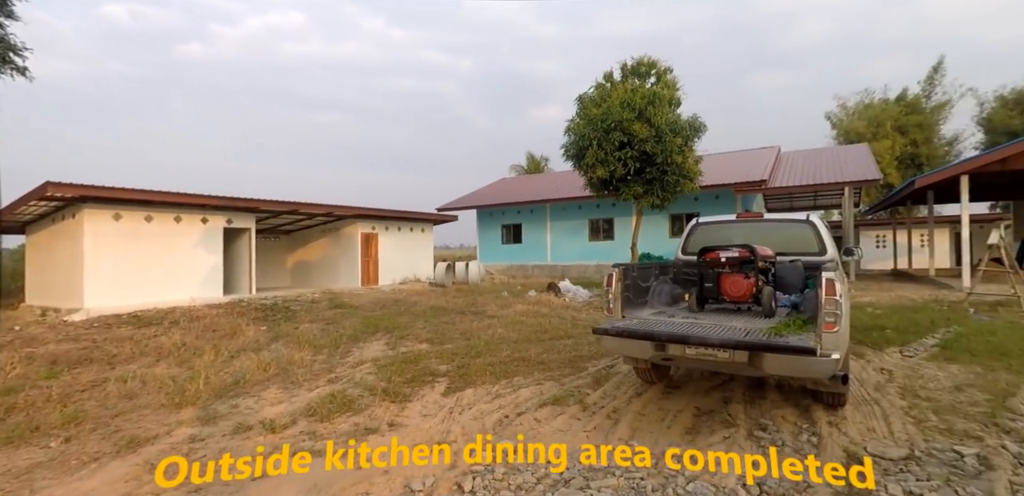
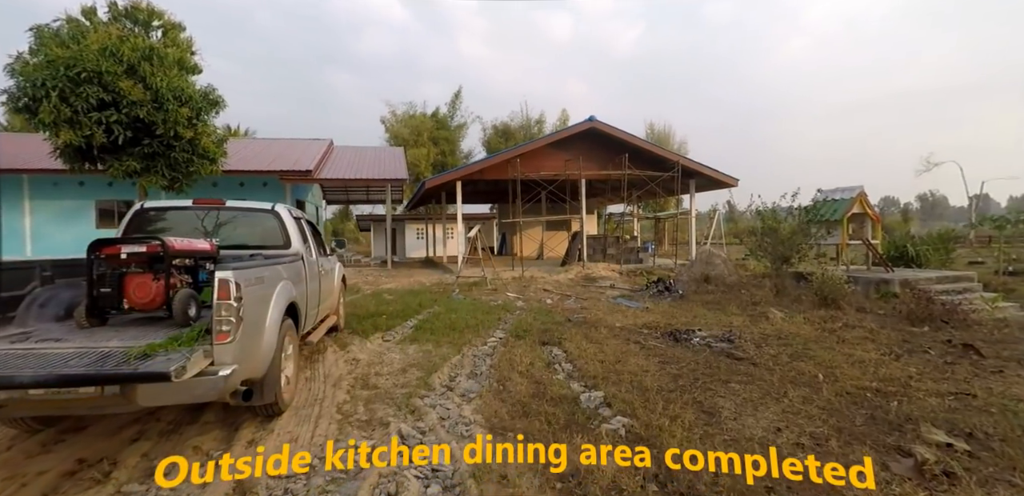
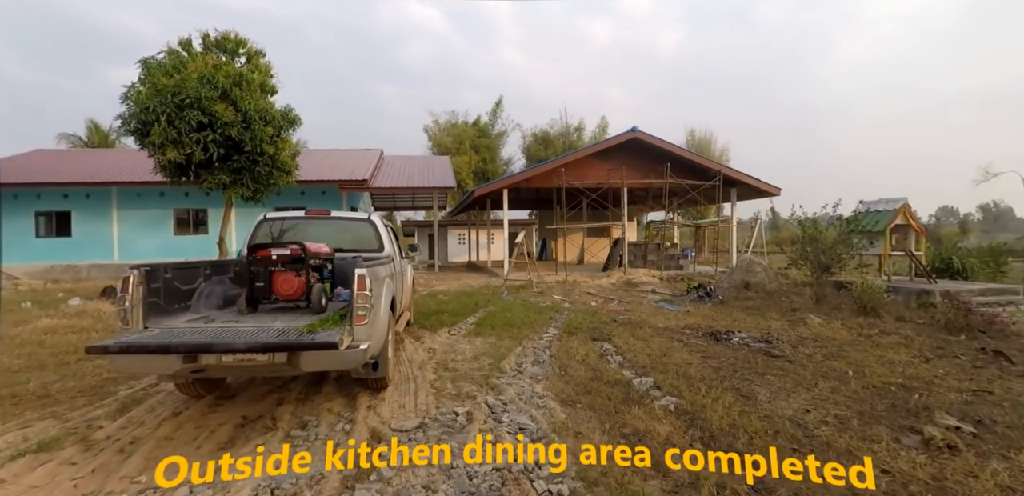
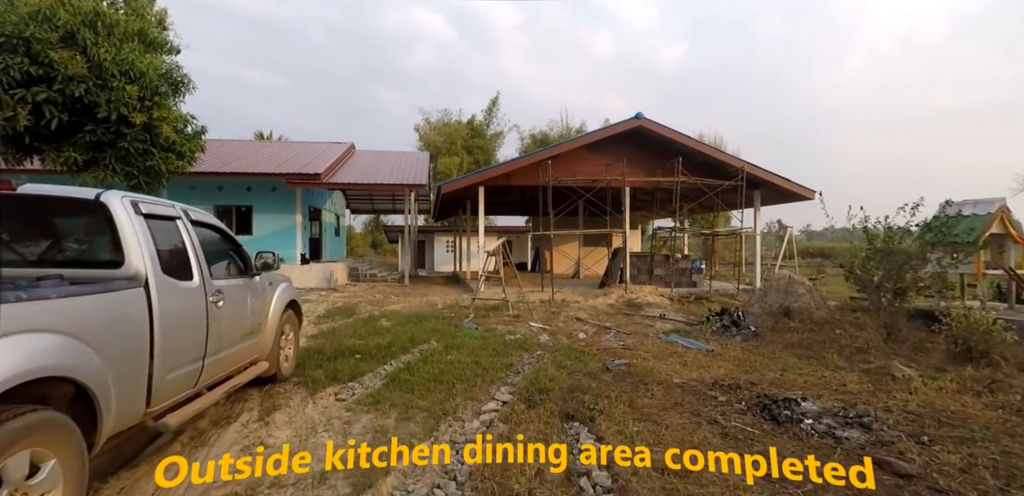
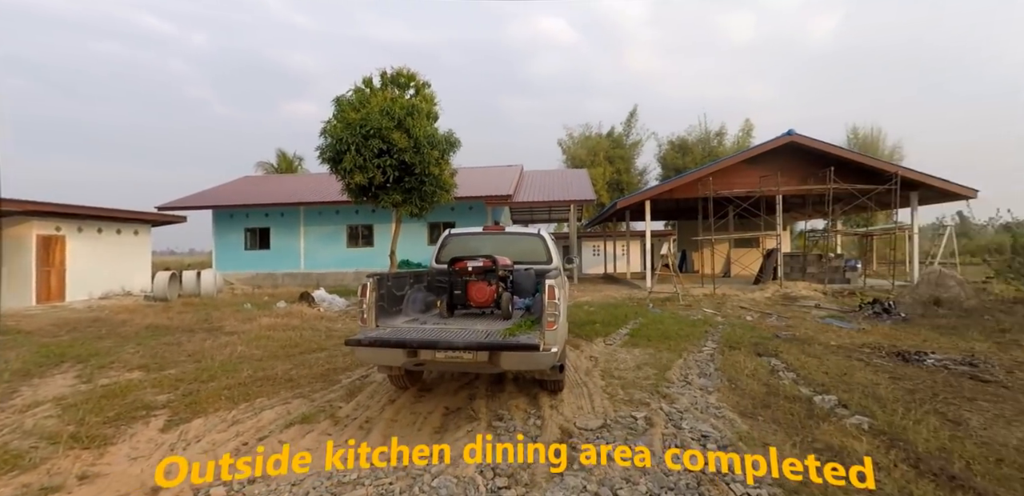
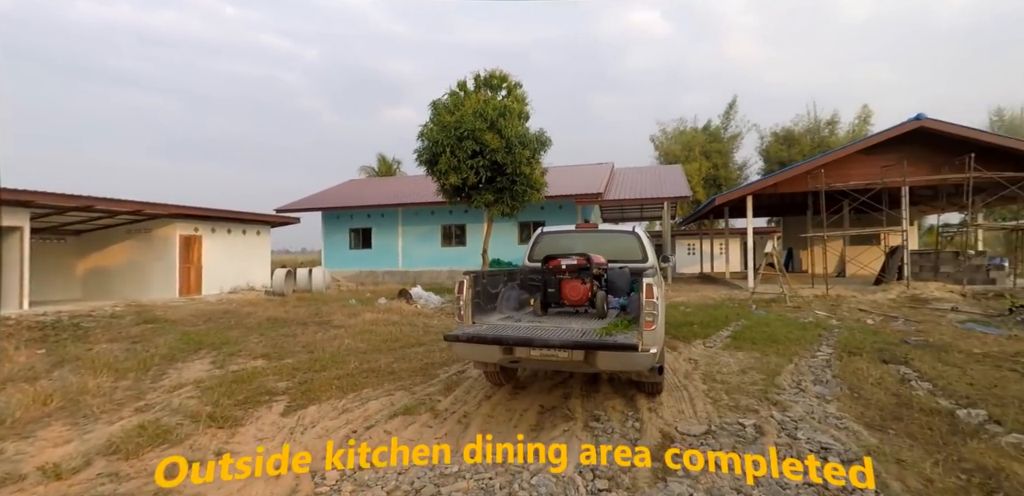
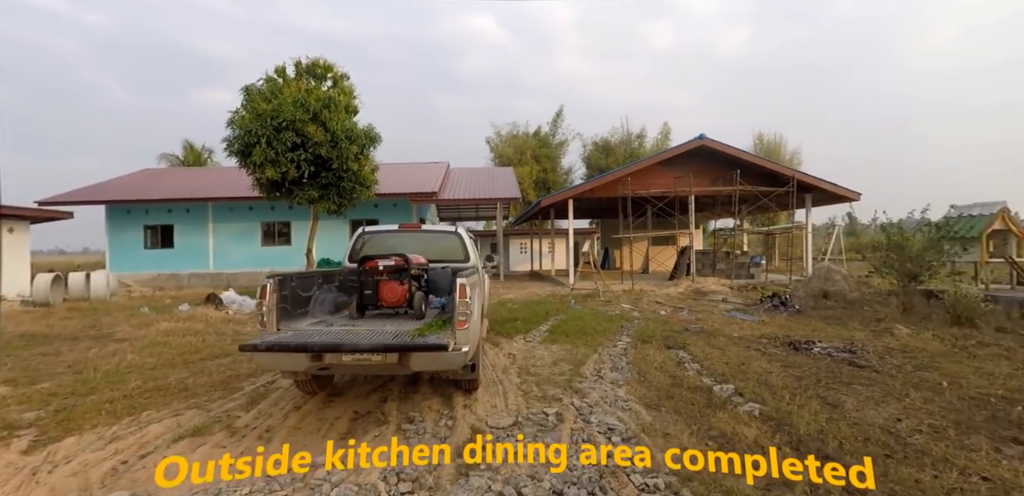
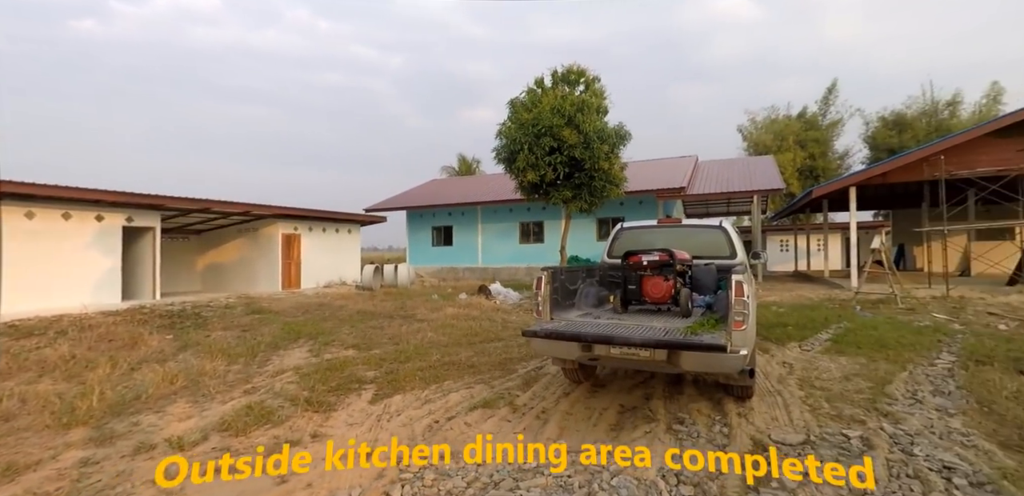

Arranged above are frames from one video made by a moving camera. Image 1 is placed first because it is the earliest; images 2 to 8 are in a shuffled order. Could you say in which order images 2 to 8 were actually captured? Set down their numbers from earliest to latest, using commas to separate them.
8, 6, 5, 7, 3, 2, 4
